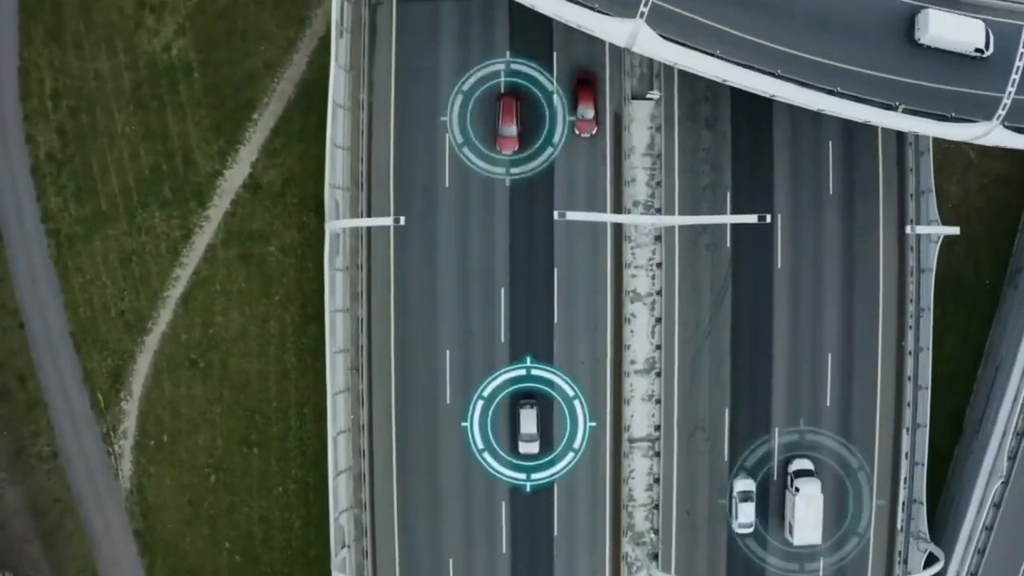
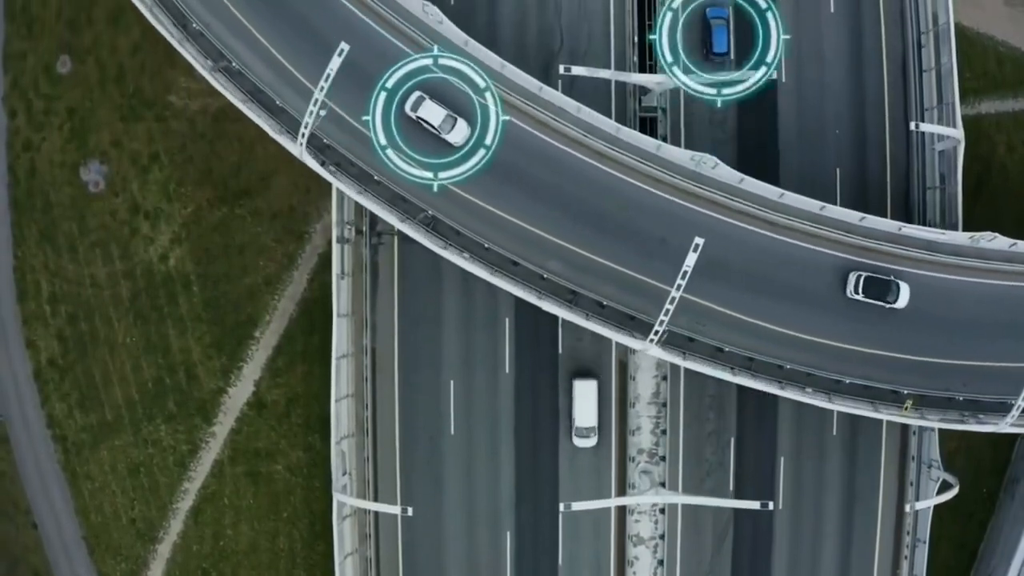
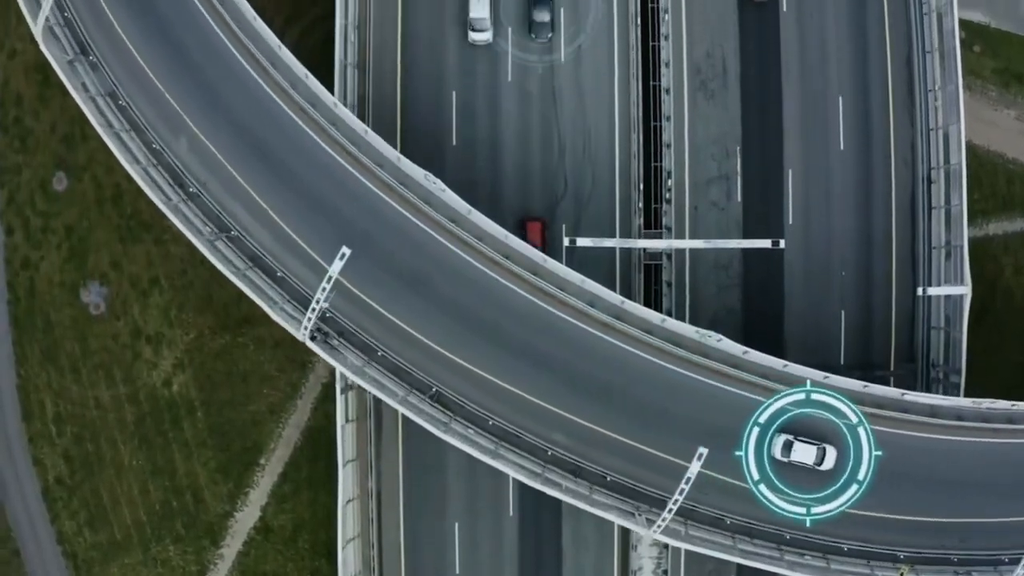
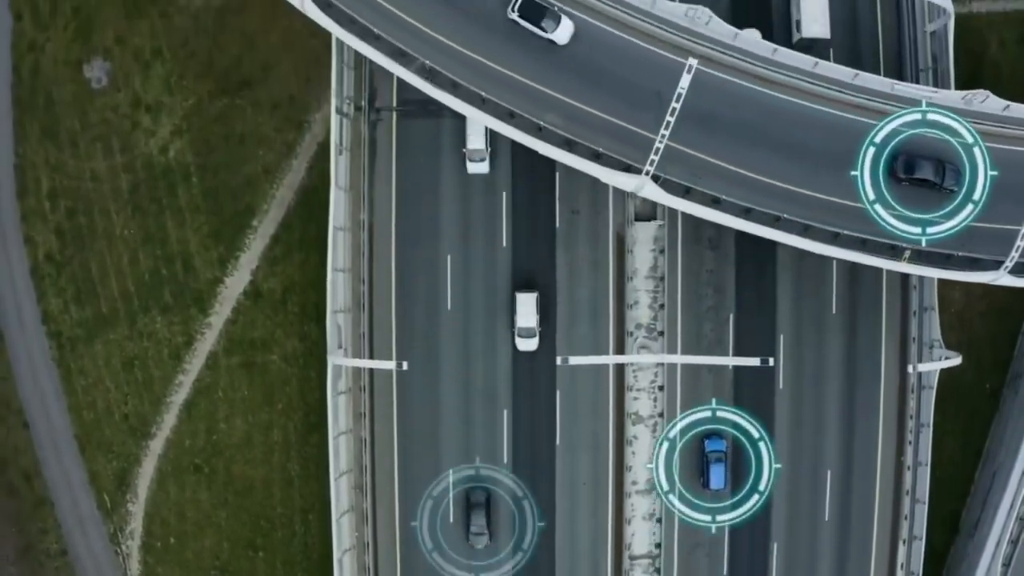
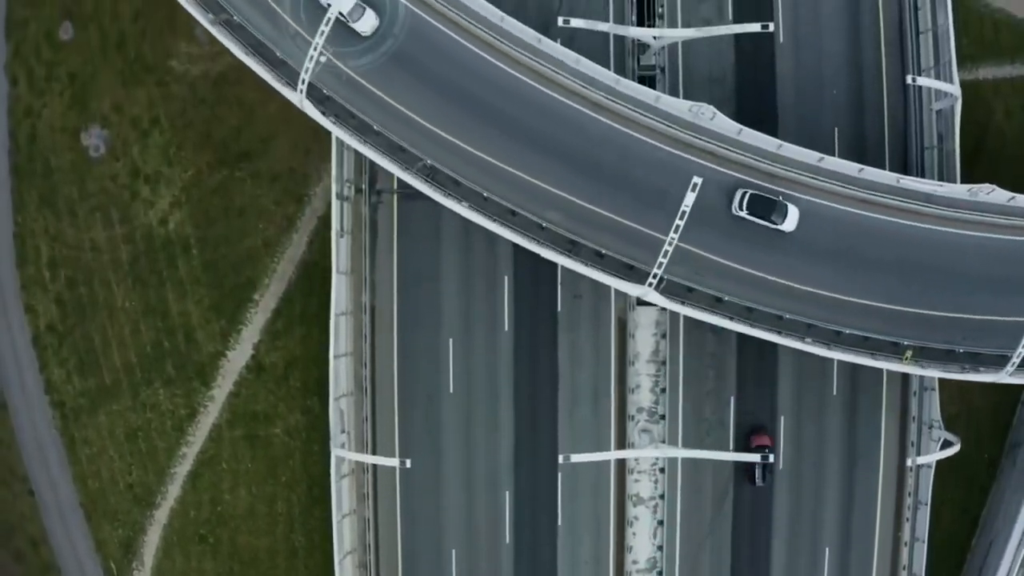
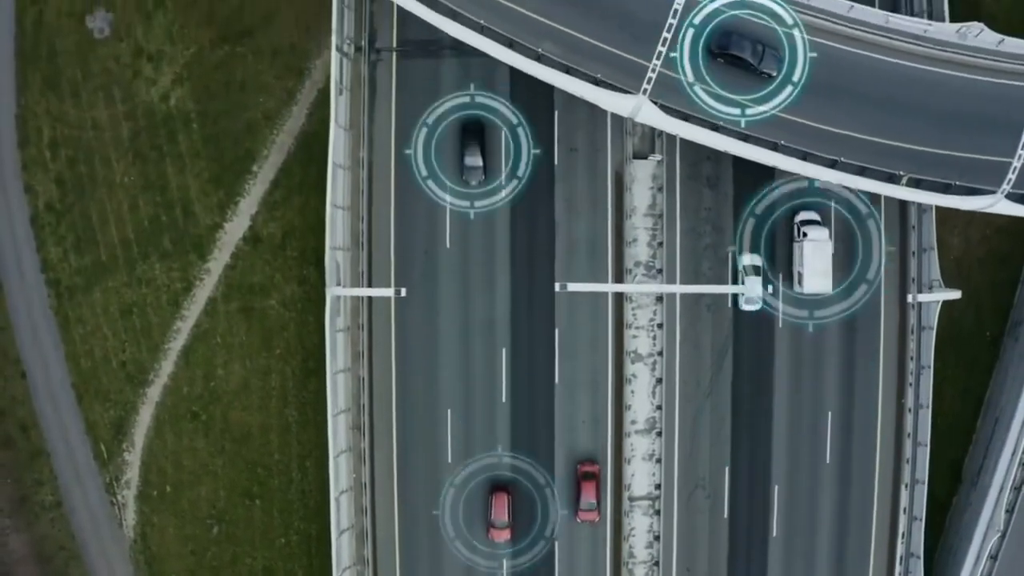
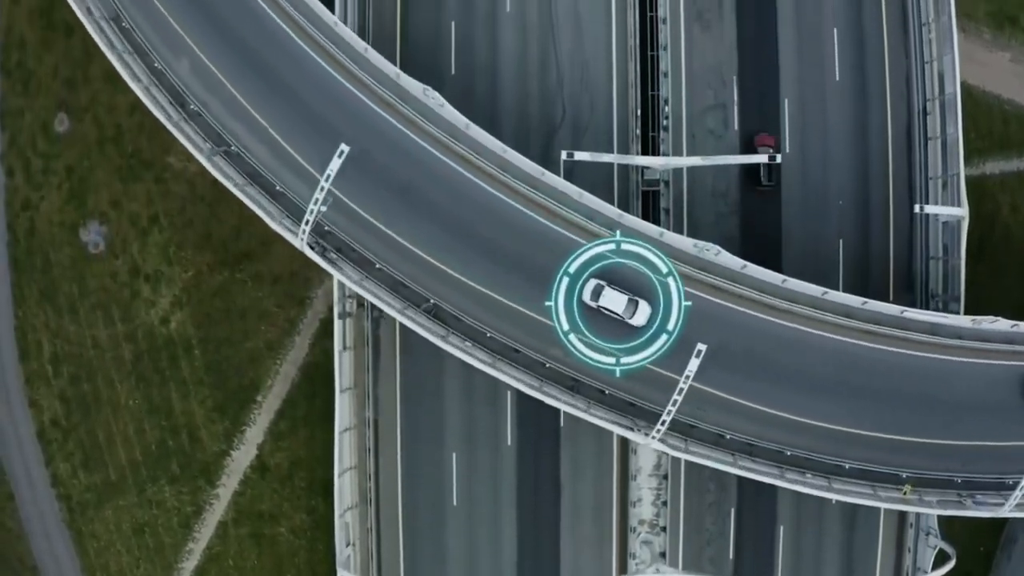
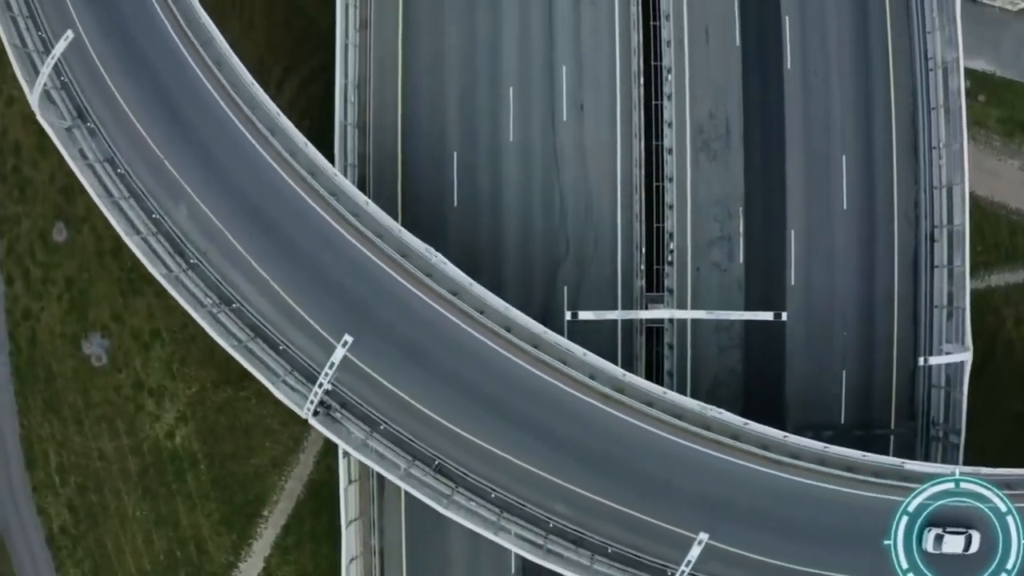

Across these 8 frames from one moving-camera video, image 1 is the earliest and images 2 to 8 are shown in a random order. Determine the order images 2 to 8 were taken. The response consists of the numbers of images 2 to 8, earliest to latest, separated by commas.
6, 4, 5, 2, 7, 3, 8
